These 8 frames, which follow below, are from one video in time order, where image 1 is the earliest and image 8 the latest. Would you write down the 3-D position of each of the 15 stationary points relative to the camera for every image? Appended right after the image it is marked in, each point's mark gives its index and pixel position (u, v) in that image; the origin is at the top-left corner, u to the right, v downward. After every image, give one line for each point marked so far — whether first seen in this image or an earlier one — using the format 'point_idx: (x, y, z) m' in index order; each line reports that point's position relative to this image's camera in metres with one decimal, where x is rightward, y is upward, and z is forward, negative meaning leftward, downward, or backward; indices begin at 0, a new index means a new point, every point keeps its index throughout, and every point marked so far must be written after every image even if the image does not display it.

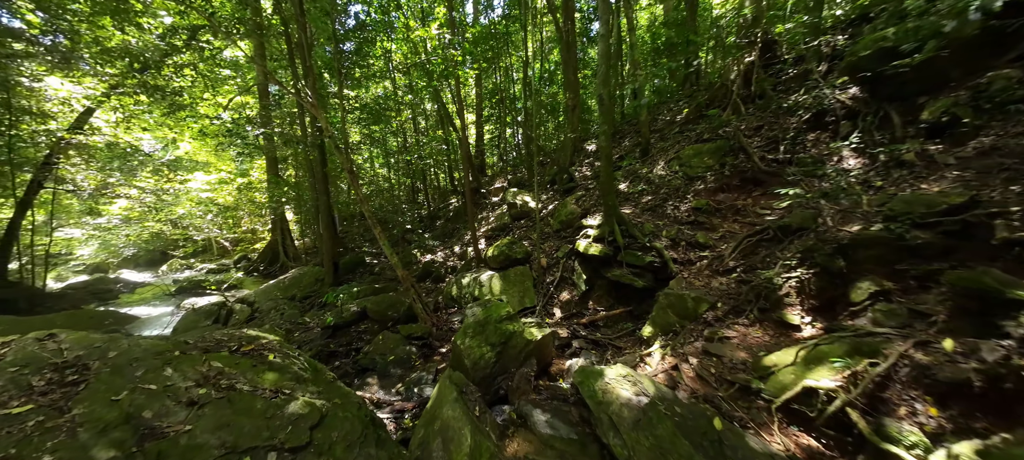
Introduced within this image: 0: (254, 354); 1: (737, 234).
0: (-2.1, -1.0, +2.4) m
1: (+3.7, -0.1, +4.9) m
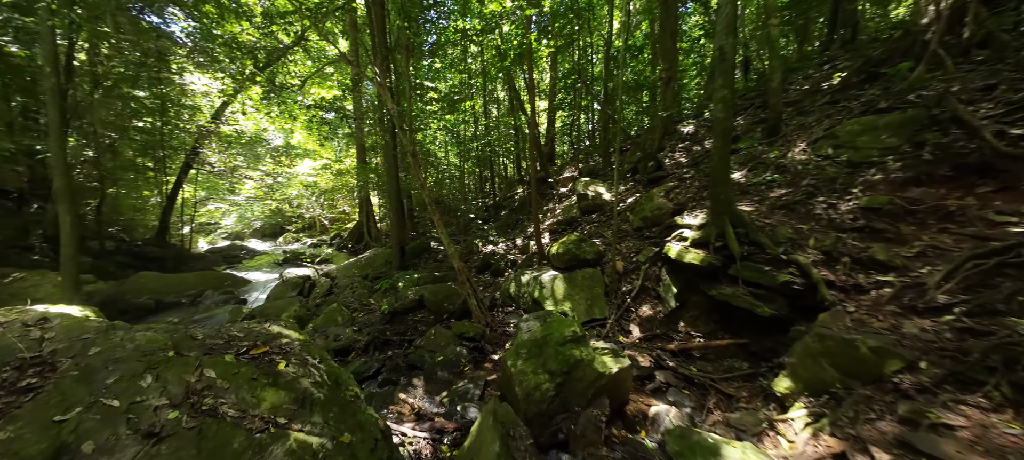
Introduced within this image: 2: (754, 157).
0: (-1.7, -0.9, +2.0) m
1: (+4.6, -0.2, +3.1) m
2: (+5.0, +1.5, +6.1) m
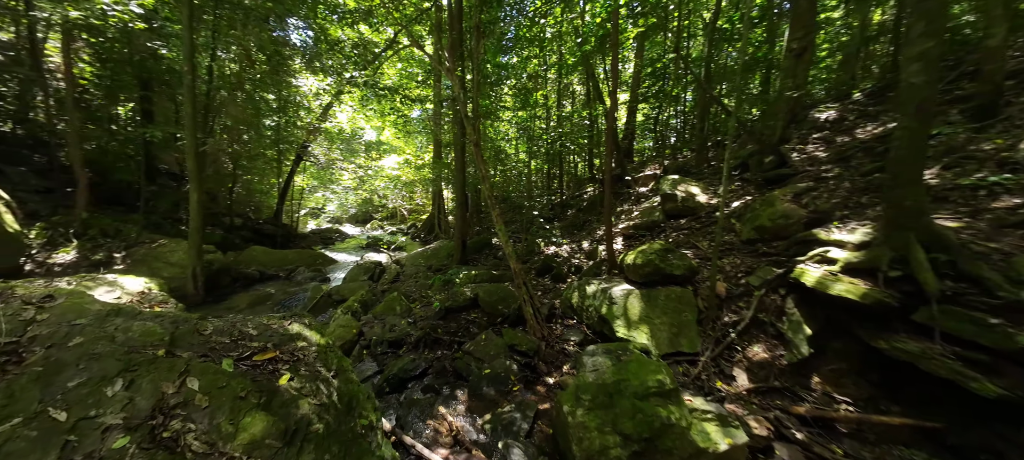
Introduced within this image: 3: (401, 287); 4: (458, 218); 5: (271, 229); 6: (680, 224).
0: (-1.4, -0.8, +1.7) m
1: (+5.0, -0.5, +1.4) m
2: (+6.2, +1.1, +4.2) m
3: (-2.8, -1.4, +7.5) m
4: (-1.5, +0.3, +8.2) m
5: (-11.3, +0.1, +14.1) m
6: (+3.6, +0.1, +6.3) m
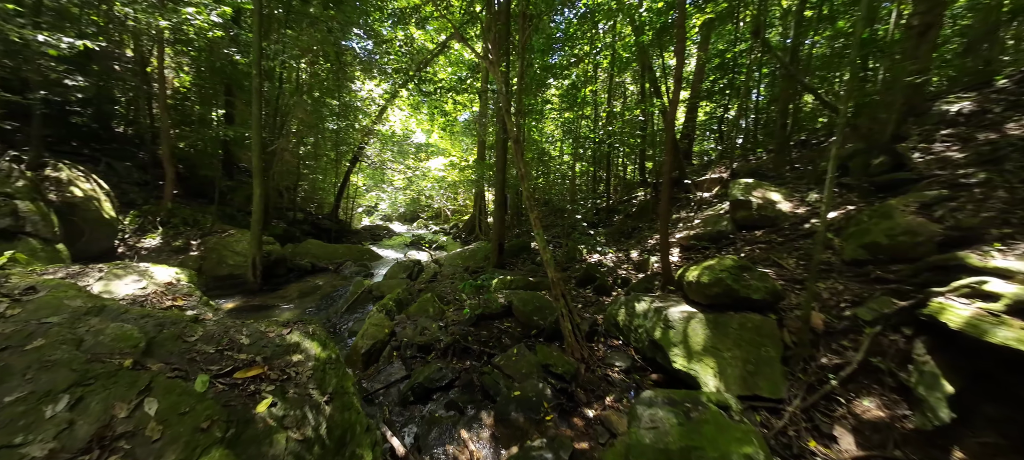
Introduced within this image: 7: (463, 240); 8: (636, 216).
0: (-1.3, -0.7, +1.4) m
1: (+5.0, -0.8, +0.2) m
2: (+6.7, +0.8, +2.9) m
3: (-1.8, -1.4, +7.4) m
4: (-0.4, +0.3, +7.9) m
5: (-9.3, +0.3, +15.1) m
6: (+4.3, -0.1, +5.4) m
7: (-2.8, -0.5, +16.3) m
8: (+4.1, +0.5, +9.8) m
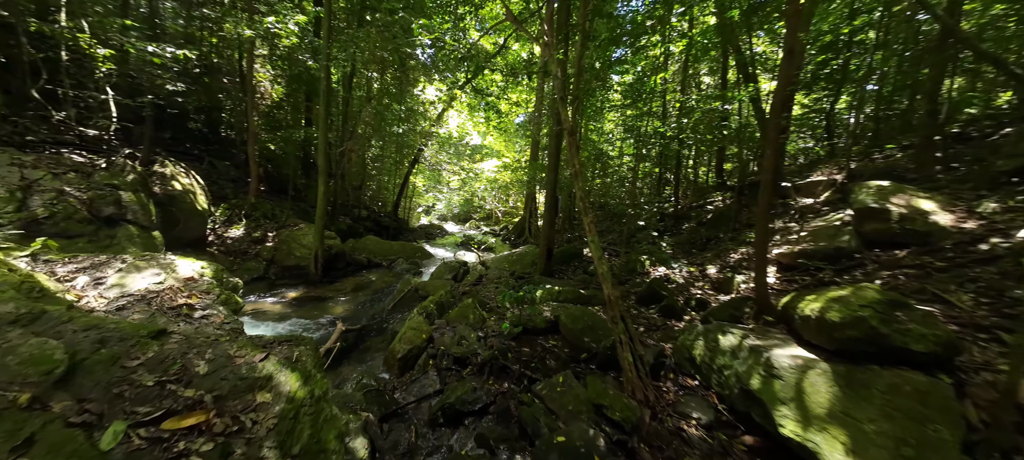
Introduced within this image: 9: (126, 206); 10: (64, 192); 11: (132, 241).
0: (-1.1, -0.7, +1.0) m
1: (+4.8, -1.0, -1.2) m
2: (+7.0, +0.5, +1.1) m
3: (-0.7, -1.4, +7.0) m
4: (+0.9, +0.2, +7.3) m
5: (-6.6, +0.5, +15.8) m
6: (+5.1, -0.4, +3.9) m
7: (-0.1, -0.6, +15.9) m
8: (+5.6, +0.2, +8.4) m
9: (-6.6, +0.4, +5.1) m
10: (-6.5, +0.5, +4.4) m
11: (-6.0, -0.2, +4.8) m
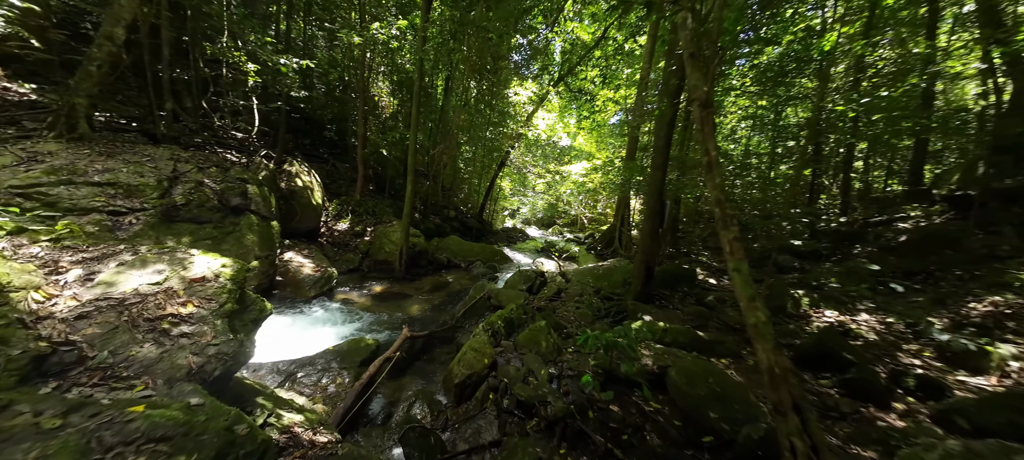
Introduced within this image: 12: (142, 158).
0: (-1.1, -0.7, +0.3) m
1: (+4.0, -1.2, -3.5) m
2: (+6.8, +0.1, -1.8) m
3: (+1.0, -1.6, +6.0) m
4: (+2.6, -0.1, +5.8) m
5: (-2.2, +0.4, +16.1) m
6: (+5.7, -0.8, +1.4) m
7: (+4.1, -1.1, +14.3) m
8: (+7.5, -0.4, +5.5) m
9: (-5.1, +0.6, +5.8) m
10: (-5.2, +0.8, +5.1) m
11: (-4.6, 0.0, +5.3) m
12: (-5.9, +1.2, +4.8) m
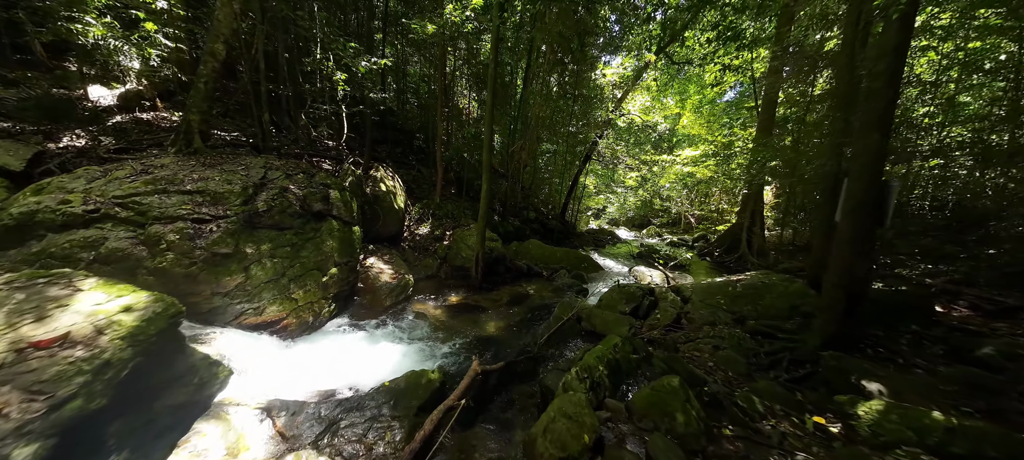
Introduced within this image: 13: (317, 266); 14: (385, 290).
0: (-1.0, -0.7, -0.7) m
1: (+2.9, -1.2, -5.7) m
2: (+6.0, +0.2, -4.9) m
3: (+2.4, -1.6, +4.2) m
4: (+4.0, -0.1, +3.6) m
5: (+2.1, +0.3, +14.8) m
6: (+5.8, -0.7, -1.5) m
7: (+7.7, -1.1, +11.5) m
8: (+8.6, -0.3, +2.1) m
9: (-3.5, +0.5, +5.6) m
10: (-3.8, +0.7, +5.0) m
11: (-3.2, -0.1, +5.1) m
12: (-4.5, +1.1, +4.9) m
13: (-3.0, -0.6, +4.6) m
14: (-2.4, -1.1, +5.5) m
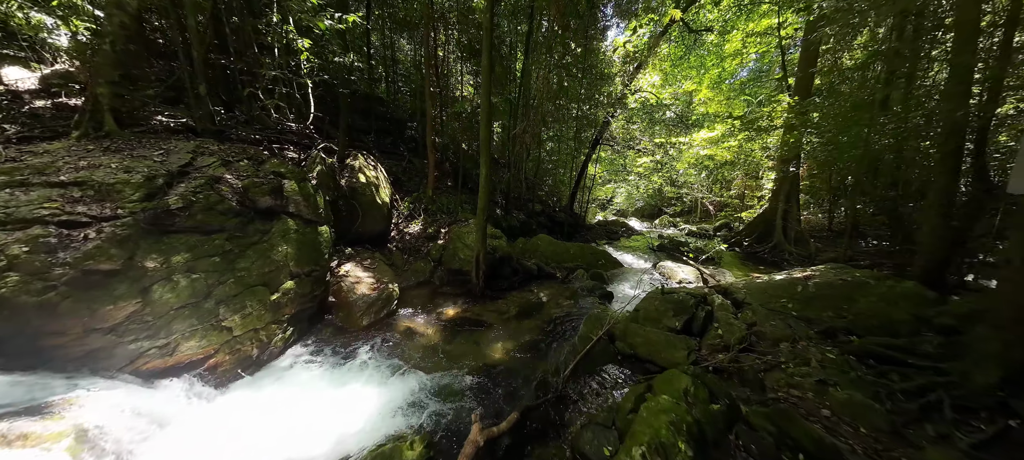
0: (-0.9, -0.8, -1.9) m
1: (+3.0, -1.2, -6.9) m
2: (+6.0, +0.3, -6.1) m
3: (+2.6, -1.5, +3.0) m
4: (+4.1, +0.1, +2.4) m
5: (+2.2, +0.6, +13.6) m
6: (+5.9, -0.6, -2.7) m
7: (+7.9, -0.7, +10.2) m
8: (+8.7, 0.0, +0.8) m
9: (-3.4, +0.5, +4.4) m
10: (-3.7, +0.6, +3.8) m
11: (-3.0, -0.1, +3.9) m
12: (-4.4, +1.0, +3.7) m
13: (-2.9, -0.6, +3.4) m
14: (-2.2, -1.1, +4.4) m
